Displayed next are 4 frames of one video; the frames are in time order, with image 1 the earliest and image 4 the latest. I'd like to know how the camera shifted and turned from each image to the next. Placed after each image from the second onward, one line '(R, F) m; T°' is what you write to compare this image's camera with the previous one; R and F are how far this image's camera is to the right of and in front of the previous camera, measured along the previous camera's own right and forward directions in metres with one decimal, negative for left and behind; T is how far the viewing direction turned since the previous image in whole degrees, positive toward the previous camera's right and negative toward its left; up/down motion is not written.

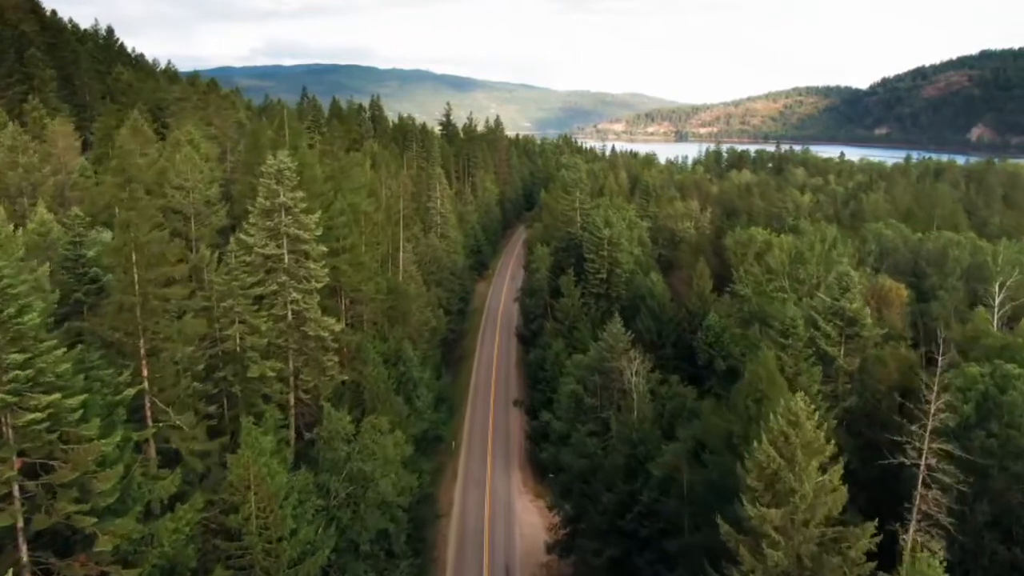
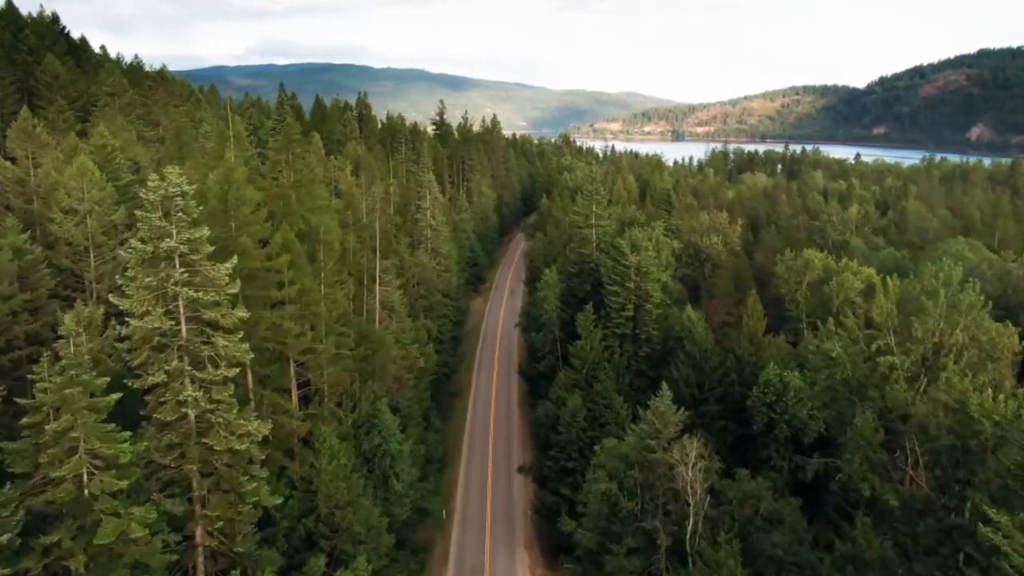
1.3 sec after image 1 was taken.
(-0.6, +12.3) m; 0°
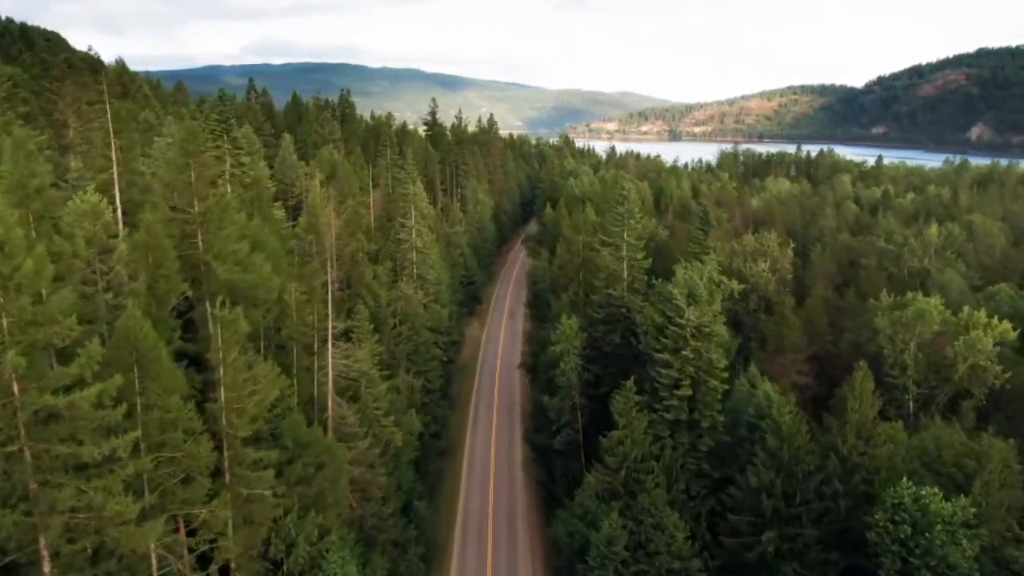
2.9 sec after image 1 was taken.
(-0.7, +14.5) m; 0°
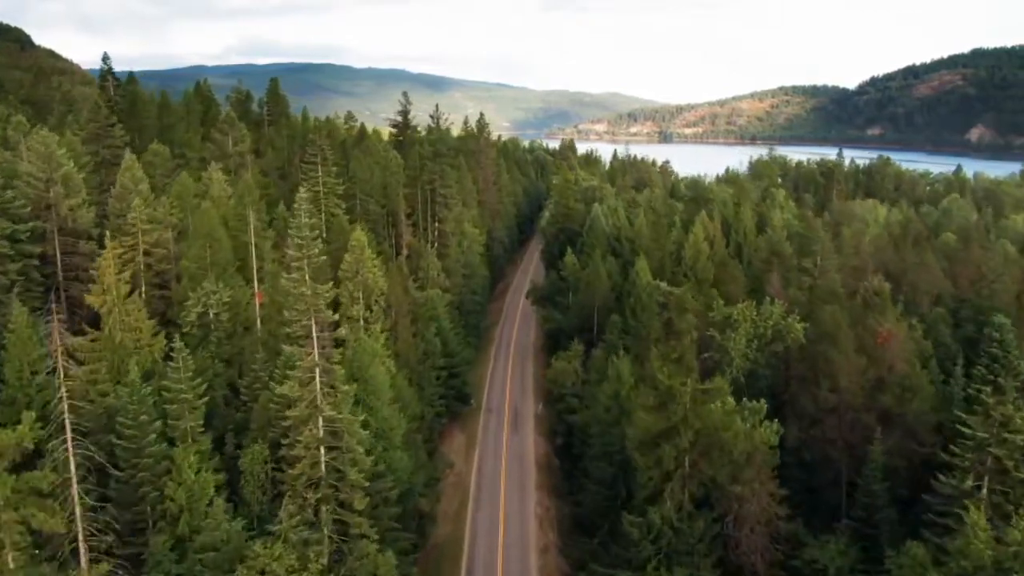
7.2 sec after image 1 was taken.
(-1.8, +39.4) m; +1°
